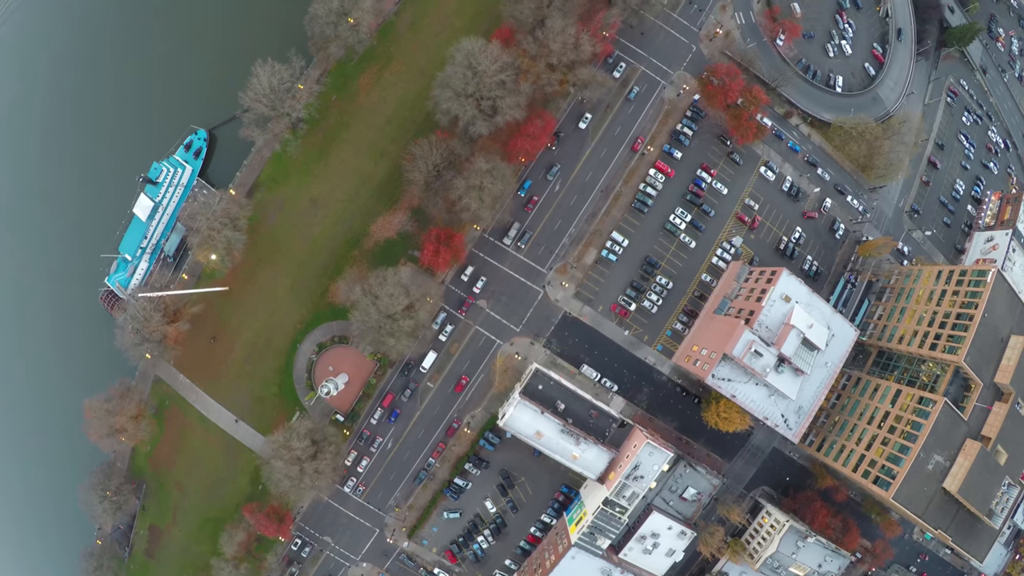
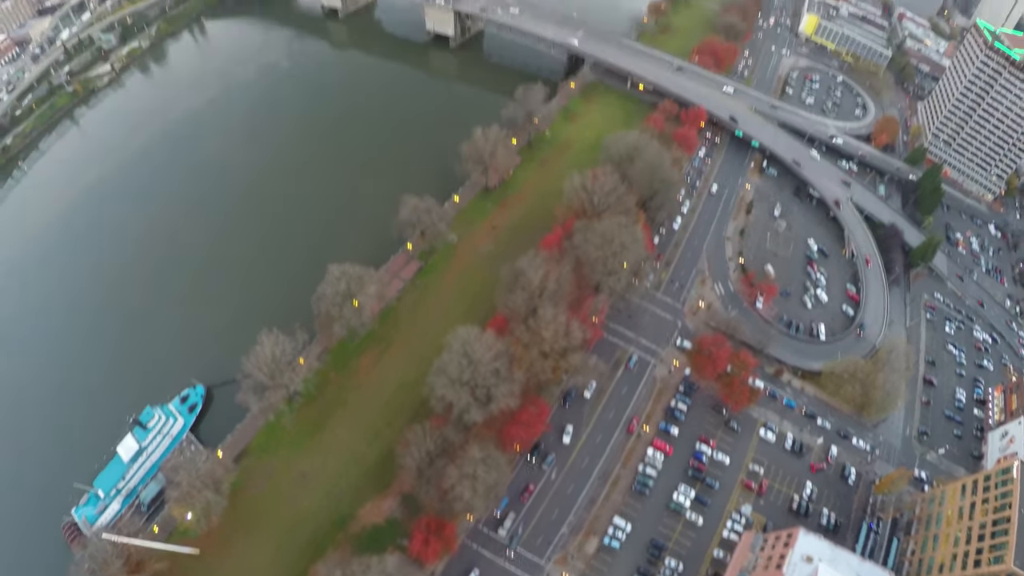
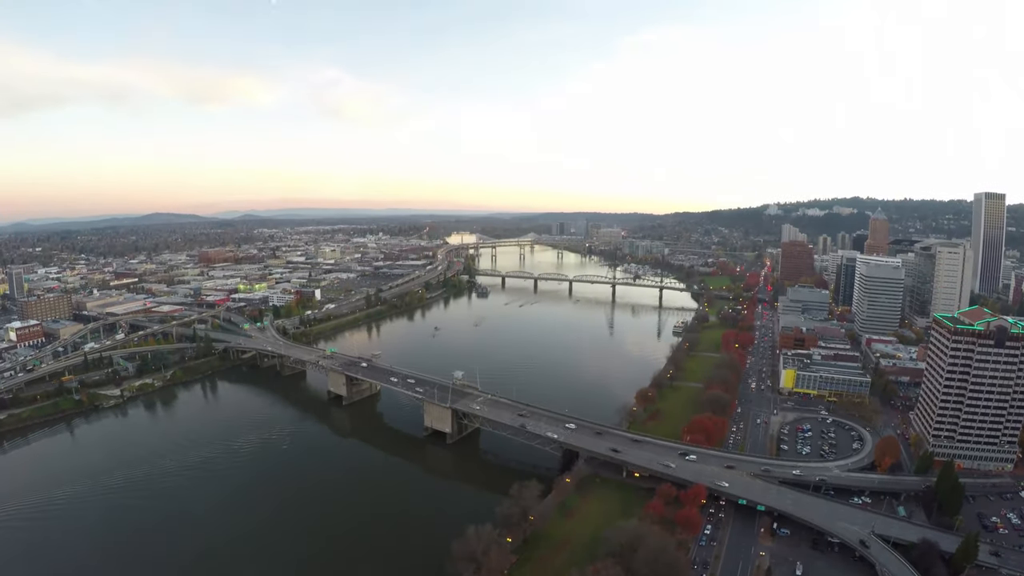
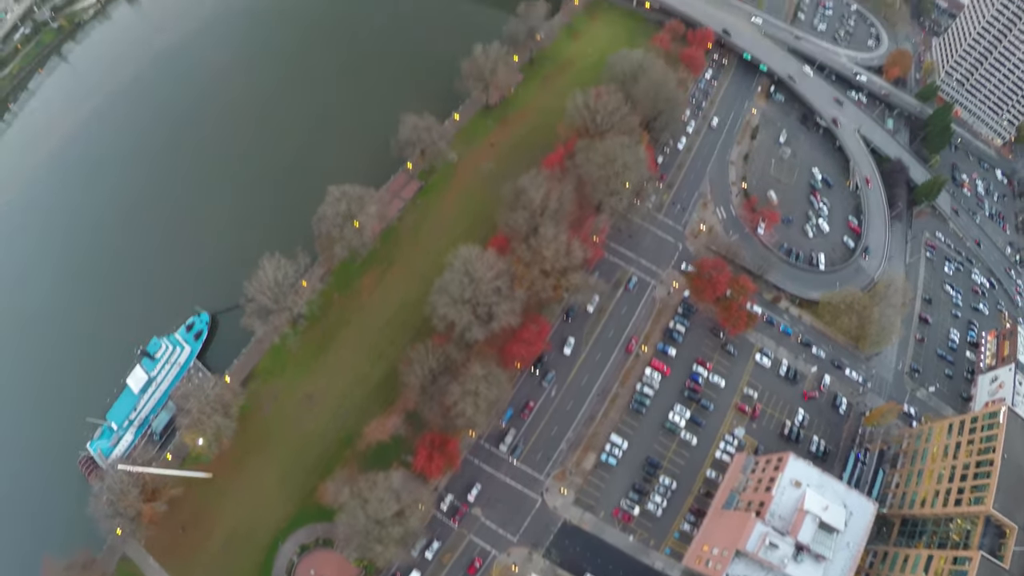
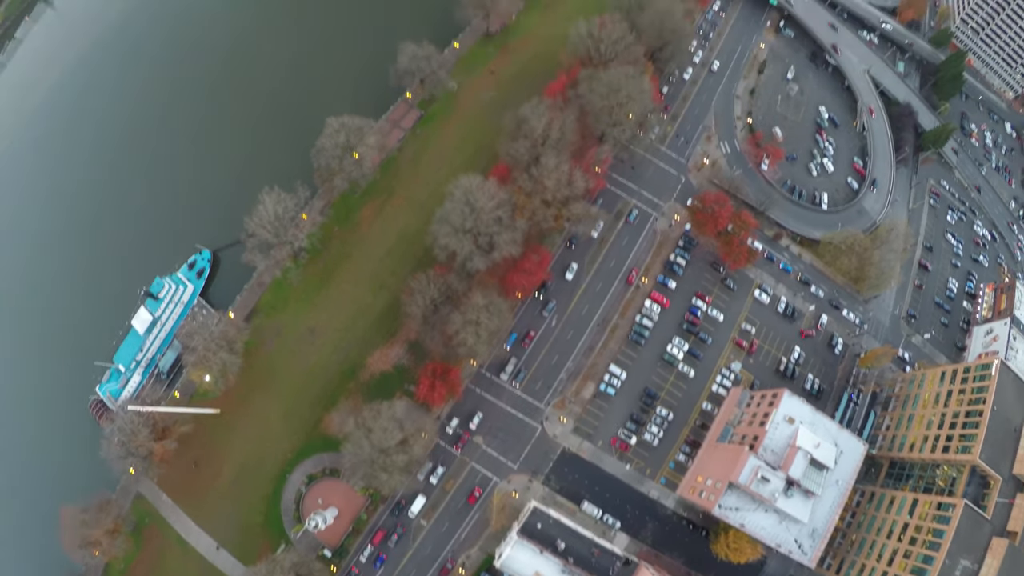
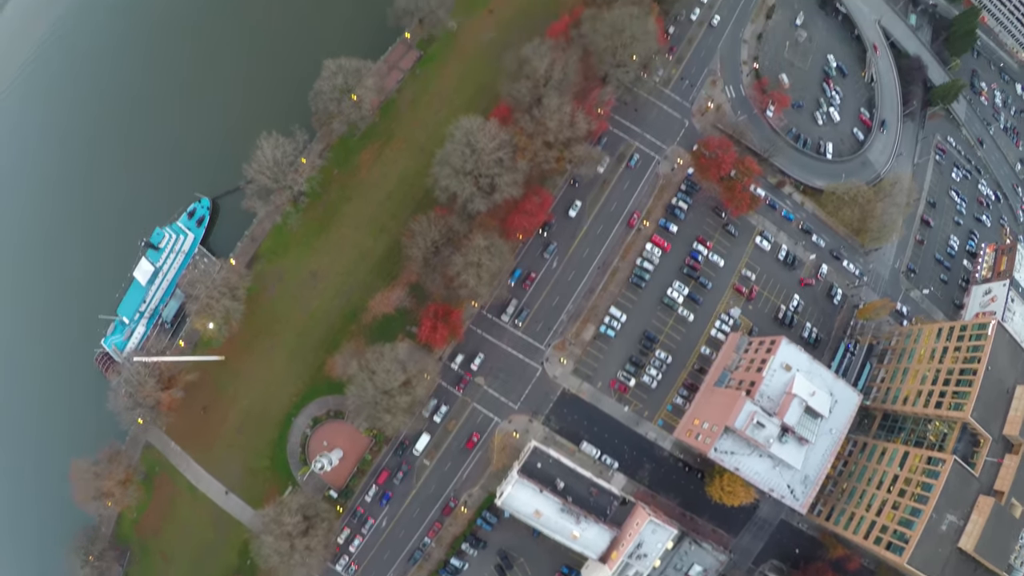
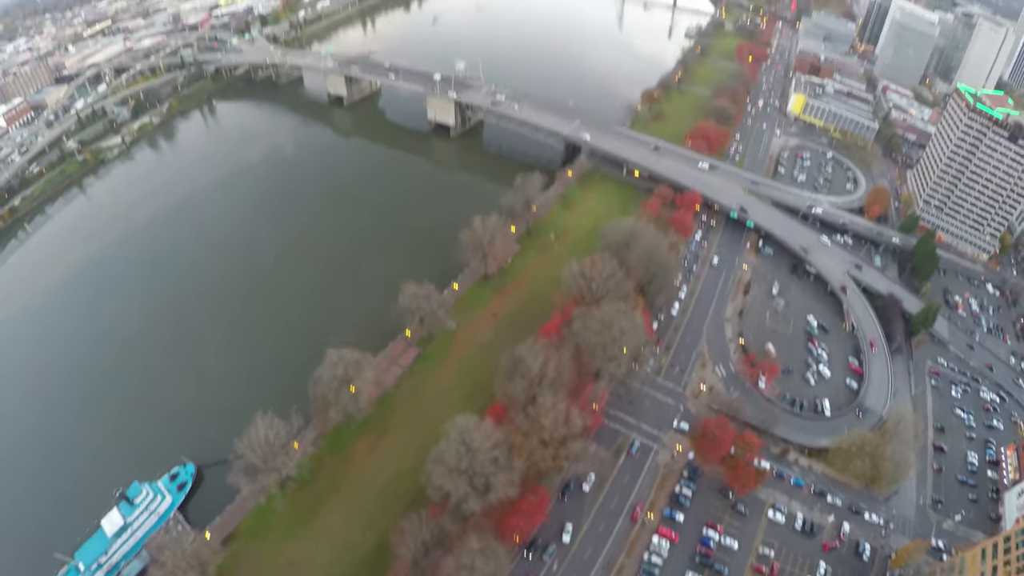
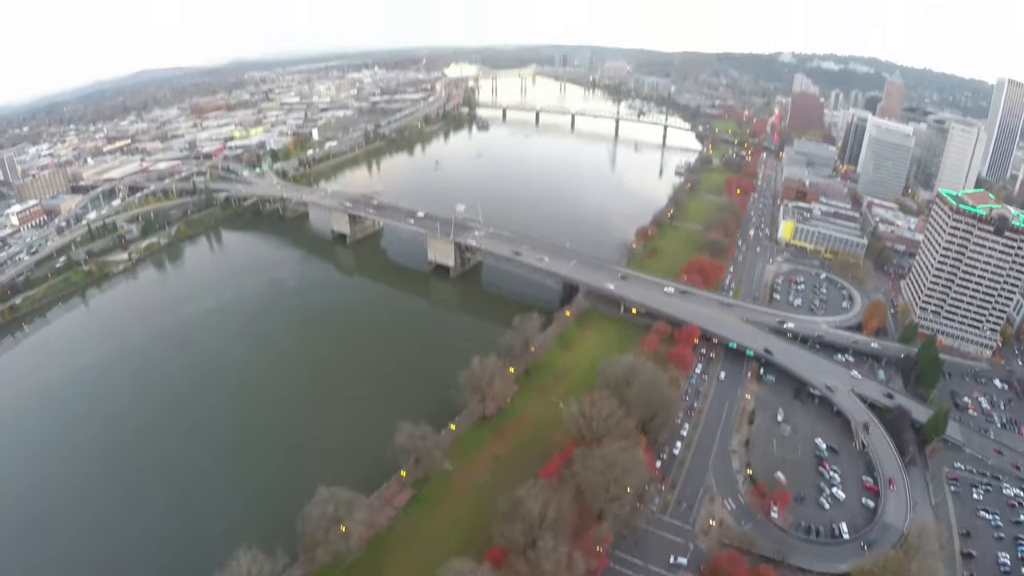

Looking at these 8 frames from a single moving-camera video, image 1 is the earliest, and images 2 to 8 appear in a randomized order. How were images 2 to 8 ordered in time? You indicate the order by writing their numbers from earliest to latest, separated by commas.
6, 5, 4, 2, 7, 8, 3
